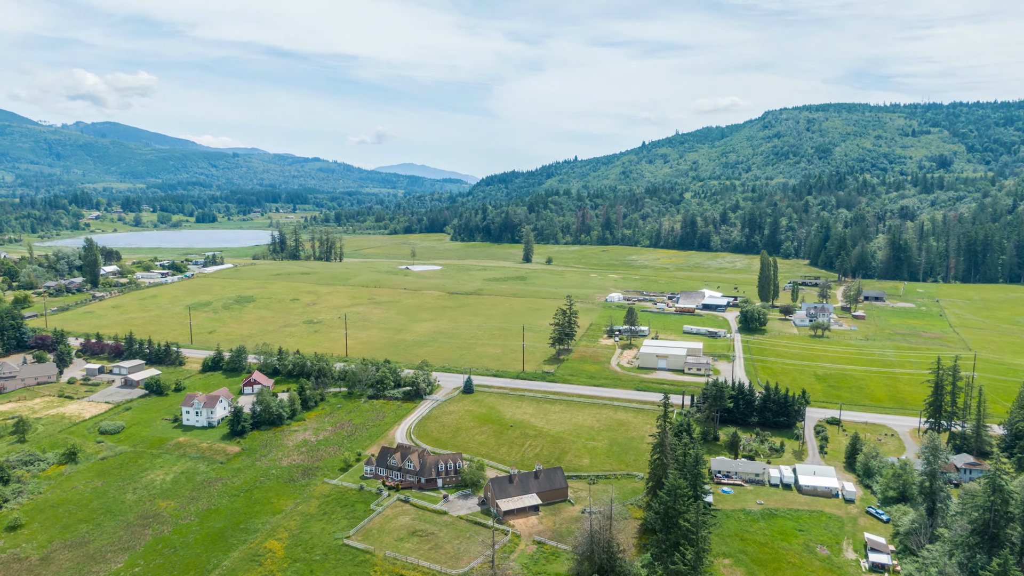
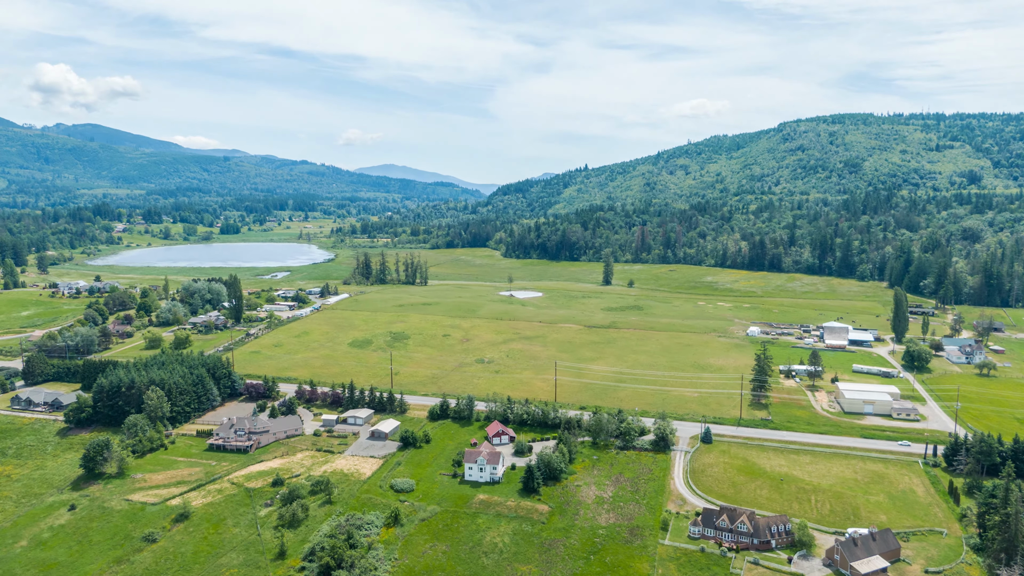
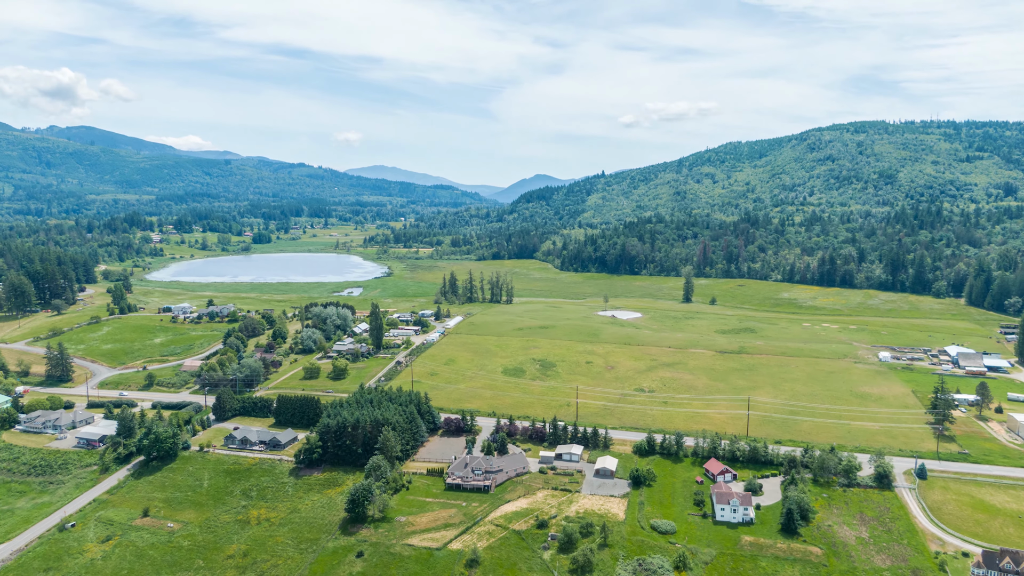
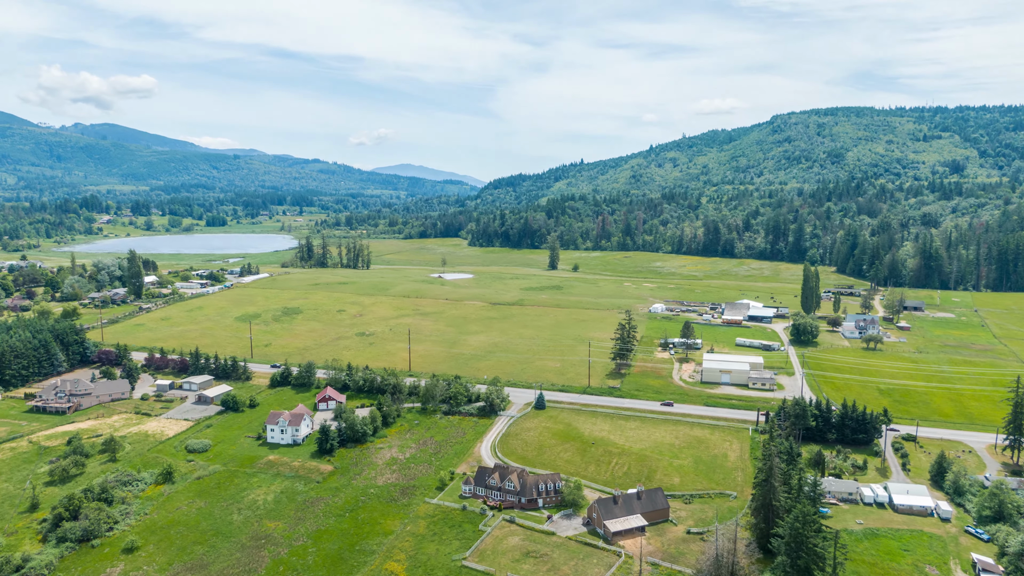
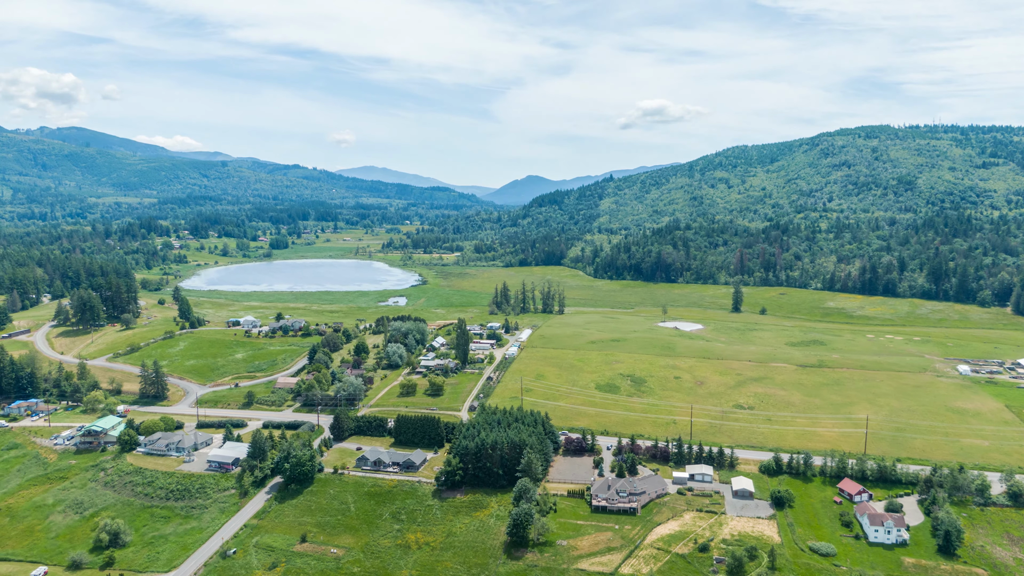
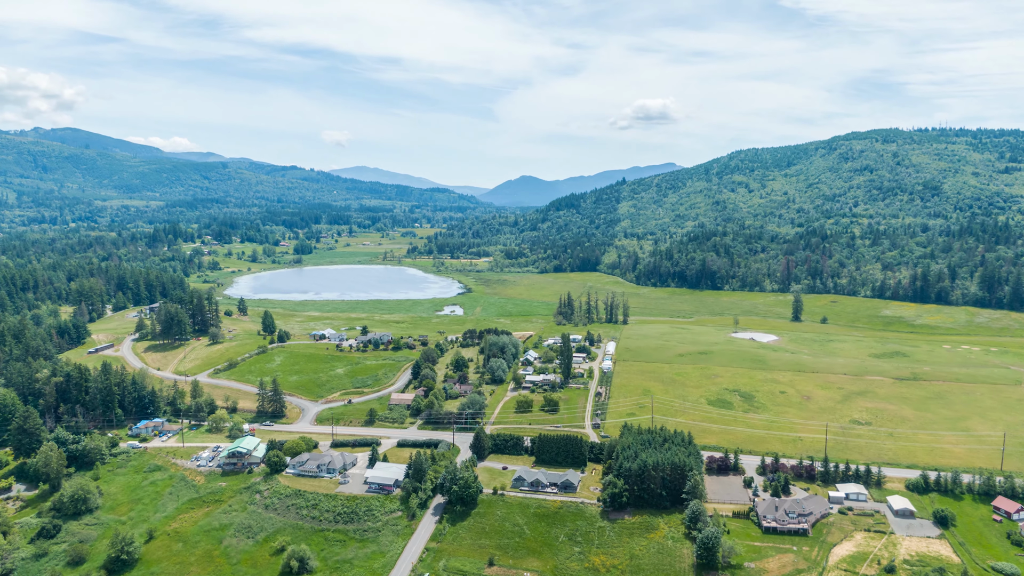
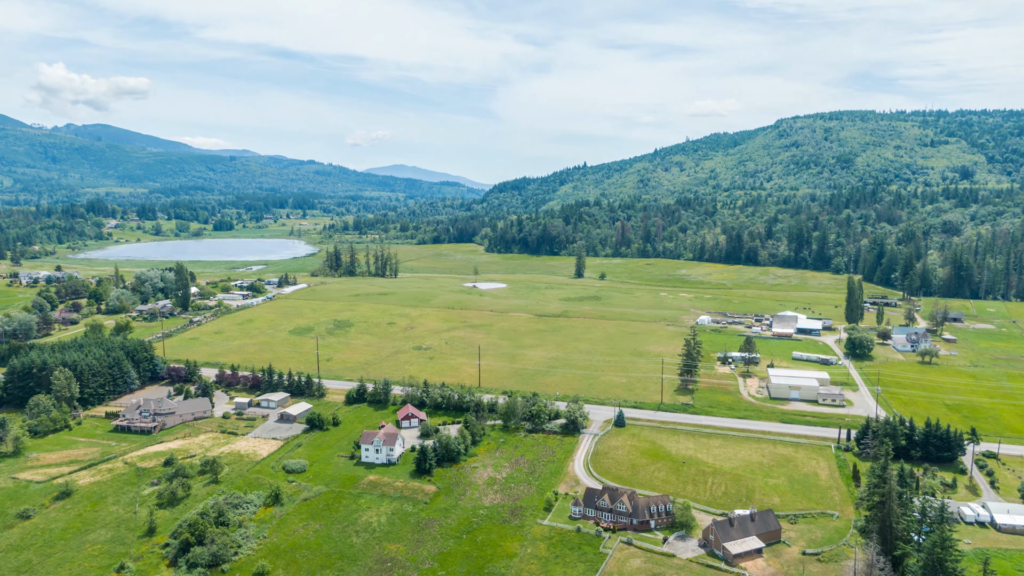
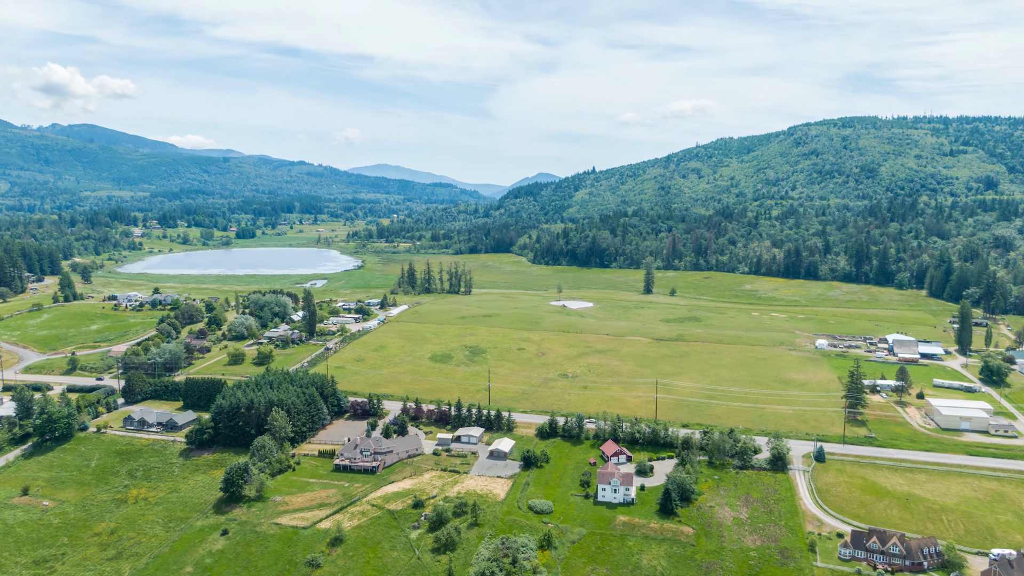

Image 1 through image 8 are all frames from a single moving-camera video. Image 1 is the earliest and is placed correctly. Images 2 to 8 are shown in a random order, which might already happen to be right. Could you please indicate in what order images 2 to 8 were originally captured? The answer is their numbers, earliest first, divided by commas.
4, 7, 2, 8, 3, 5, 6
